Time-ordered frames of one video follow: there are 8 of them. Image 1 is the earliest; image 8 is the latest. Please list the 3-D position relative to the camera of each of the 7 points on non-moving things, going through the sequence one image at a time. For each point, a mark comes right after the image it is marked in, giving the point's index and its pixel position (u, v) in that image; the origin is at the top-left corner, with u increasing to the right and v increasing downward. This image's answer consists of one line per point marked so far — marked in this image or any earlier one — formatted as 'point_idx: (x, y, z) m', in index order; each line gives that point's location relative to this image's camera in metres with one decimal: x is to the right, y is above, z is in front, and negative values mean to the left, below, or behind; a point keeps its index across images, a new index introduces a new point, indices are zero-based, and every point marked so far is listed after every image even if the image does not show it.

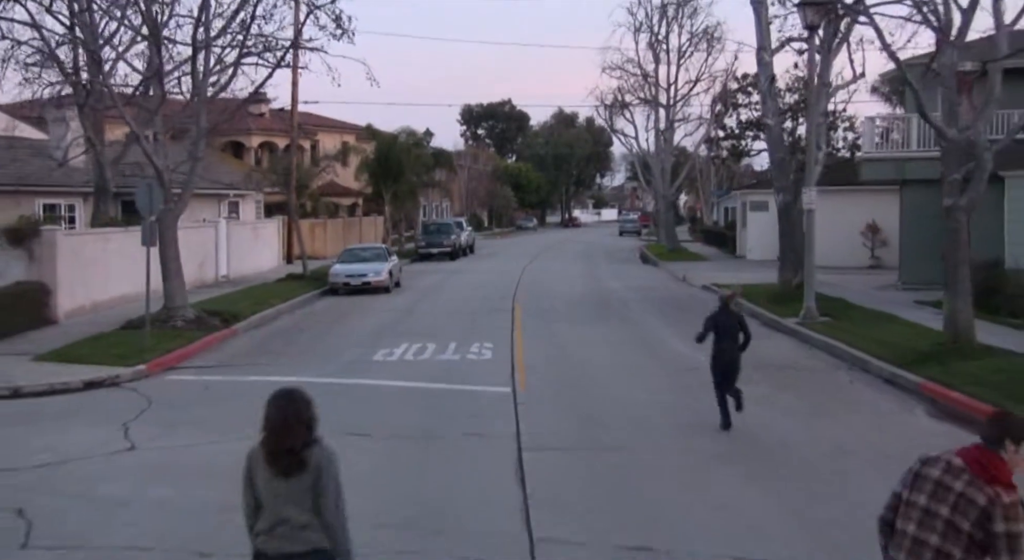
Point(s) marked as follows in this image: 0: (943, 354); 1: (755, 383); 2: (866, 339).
0: (+8.2, -1.4, +15.0) m
1: (+4.5, -1.9, +14.8) m
2: (+7.8, -1.2, +17.5) m
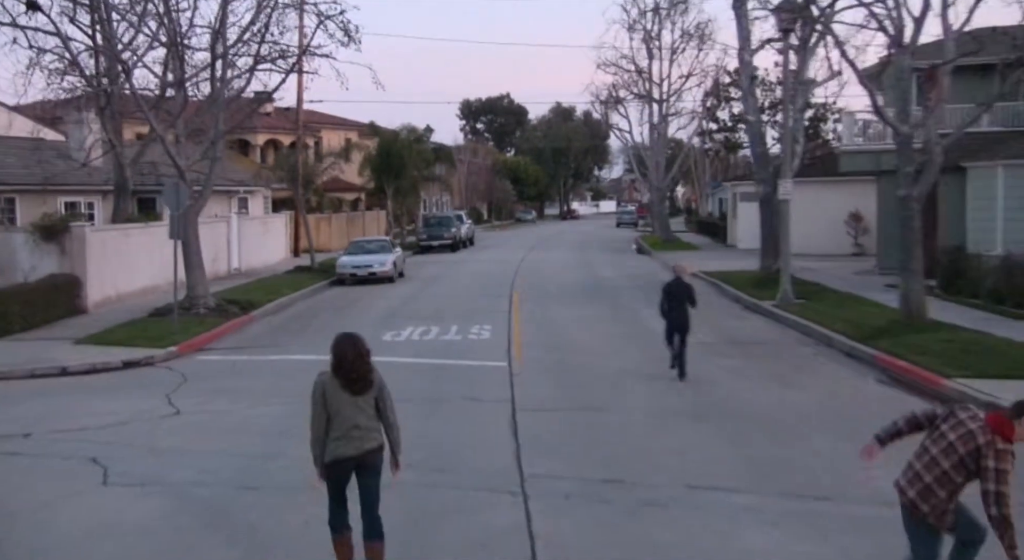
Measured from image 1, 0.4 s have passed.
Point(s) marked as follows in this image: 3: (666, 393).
0: (+8.2, -1.0, +16.6) m
1: (+4.5, -1.6, +16.4) m
2: (+7.8, -0.8, +19.1) m
3: (+2.7, -1.9, +13.6) m
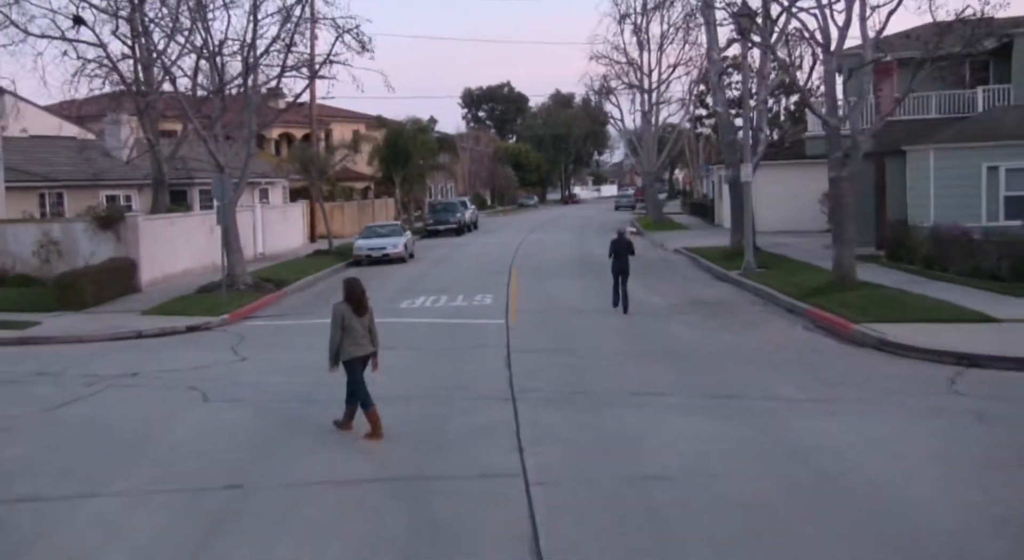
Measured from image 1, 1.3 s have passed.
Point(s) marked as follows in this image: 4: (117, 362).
0: (+8.1, -0.2, +19.9) m
1: (+4.4, -0.8, +19.7) m
2: (+7.7, 0.0, +22.3) m
3: (+2.6, -1.3, +17.0) m
4: (-8.0, -1.7, +15.8) m
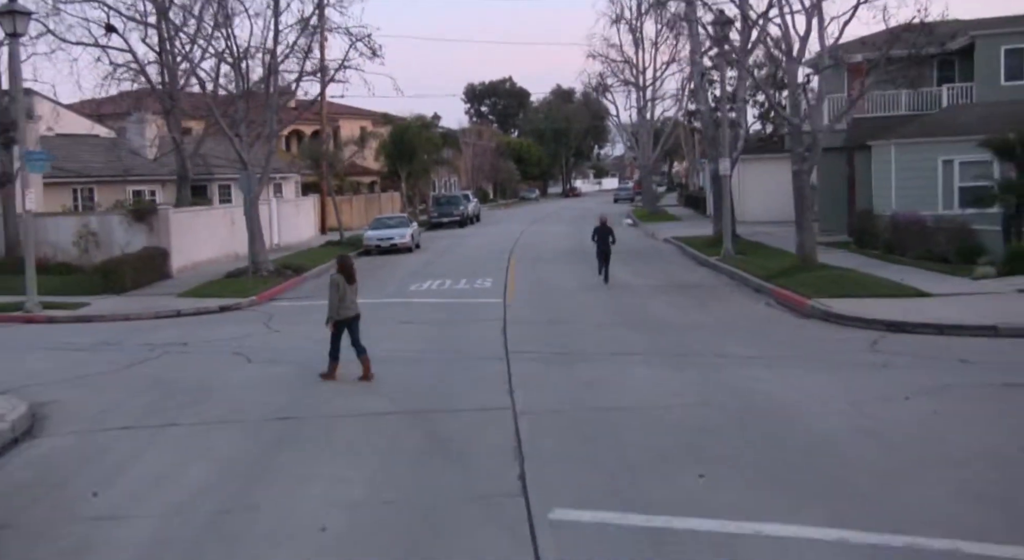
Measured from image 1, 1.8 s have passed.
0: (+8.0, +0.3, +22.2) m
1: (+4.3, -0.4, +22.1) m
2: (+7.6, +0.5, +24.7) m
3: (+2.5, -0.8, +19.4) m
4: (-8.0, -1.3, +18.3) m
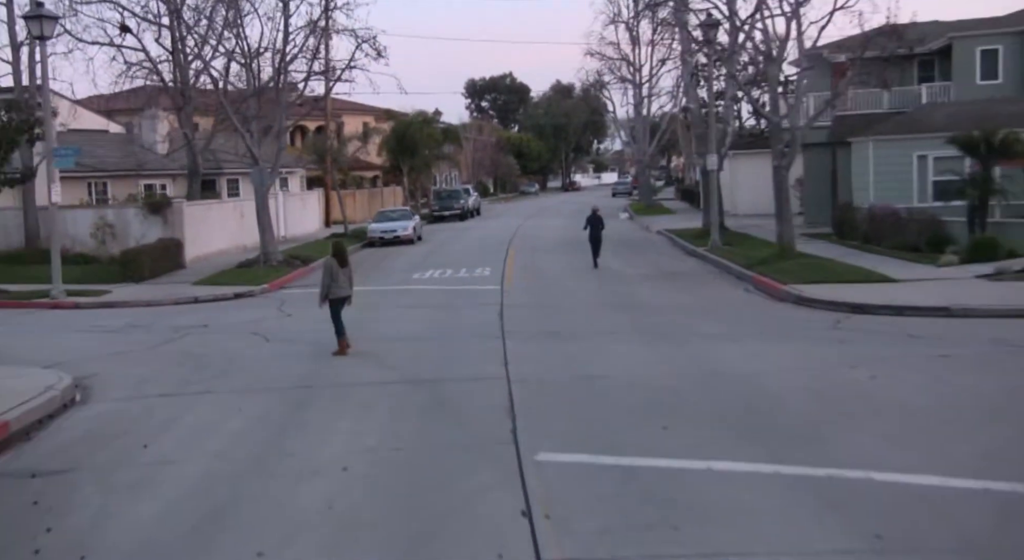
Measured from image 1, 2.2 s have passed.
0: (+7.9, +0.6, +23.6) m
1: (+4.2, 0.0, +23.5) m
2: (+7.5, +0.9, +26.1) m
3: (+2.4, -0.5, +20.8) m
4: (-8.1, -1.0, +19.7) m
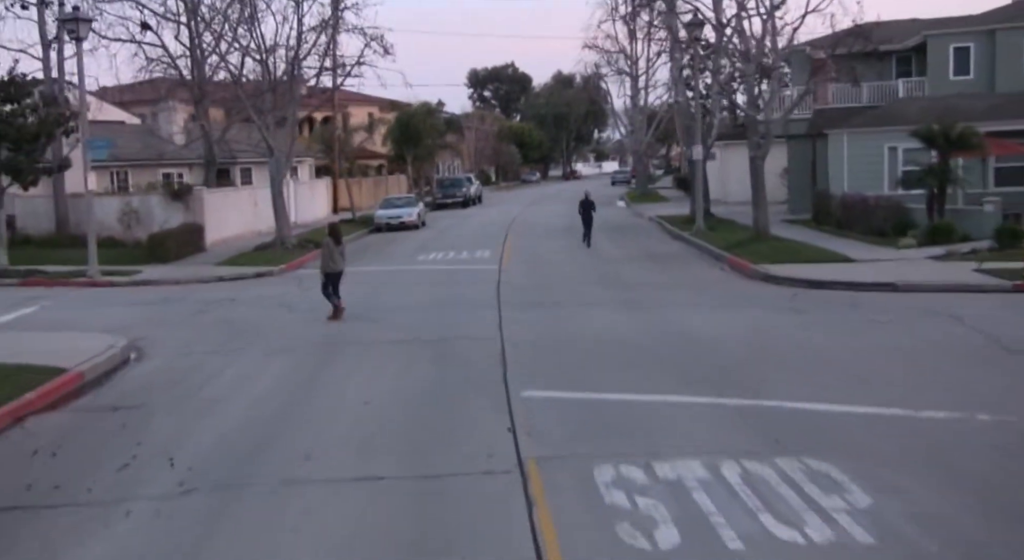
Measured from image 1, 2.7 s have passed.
0: (+7.8, +1.2, +25.7) m
1: (+4.1, +0.6, +25.6) m
2: (+7.4, +1.5, +28.2) m
3: (+2.3, +0.1, +22.9) m
4: (-8.2, -0.4, +21.9) m
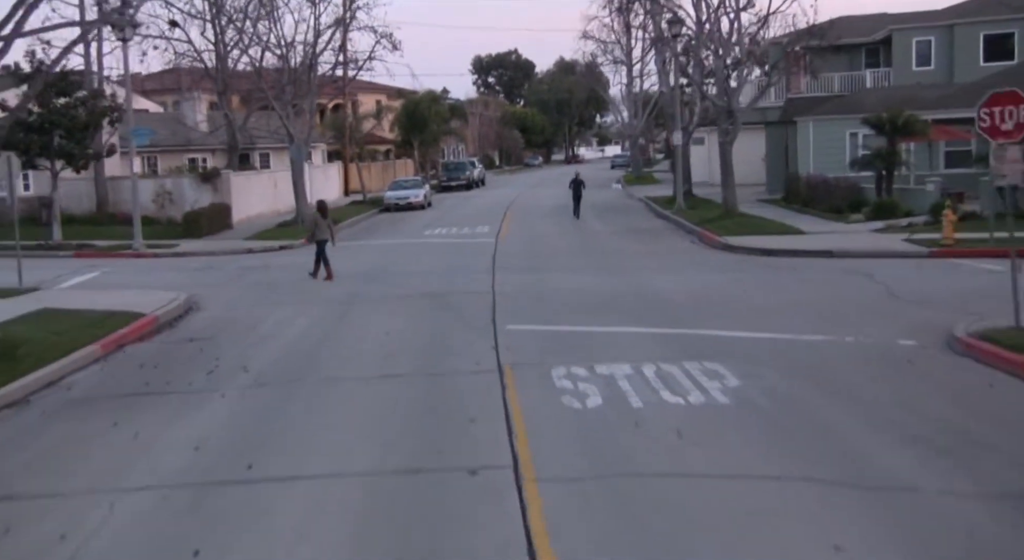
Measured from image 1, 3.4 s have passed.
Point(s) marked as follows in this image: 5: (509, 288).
0: (+7.7, +2.3, +28.9) m
1: (+4.0, +1.6, +28.8) m
2: (+7.3, +2.6, +31.4) m
3: (+2.1, +1.0, +26.2) m
4: (-8.4, +0.6, +25.3) m
5: (-0.1, -0.2, +19.0) m
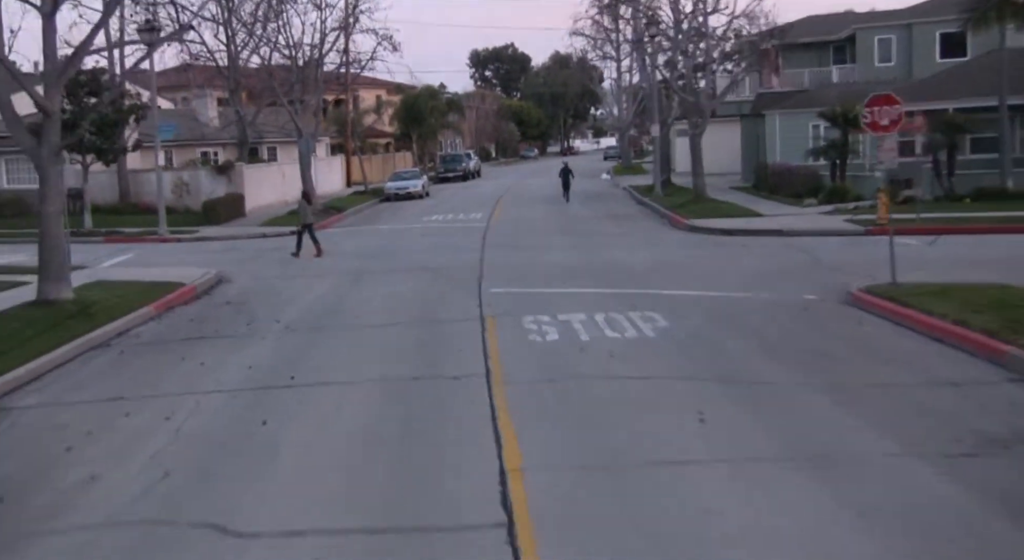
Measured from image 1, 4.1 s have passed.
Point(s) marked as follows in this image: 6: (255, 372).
0: (+7.3, +3.1, +31.9) m
1: (+3.6, +2.4, +31.8) m
2: (+6.9, +3.4, +34.3) m
3: (+1.7, +1.8, +29.1) m
4: (-8.8, +1.3, +28.2) m
5: (-0.5, +0.5, +22.0) m
6: (-3.9, -1.4, +12.0) m
